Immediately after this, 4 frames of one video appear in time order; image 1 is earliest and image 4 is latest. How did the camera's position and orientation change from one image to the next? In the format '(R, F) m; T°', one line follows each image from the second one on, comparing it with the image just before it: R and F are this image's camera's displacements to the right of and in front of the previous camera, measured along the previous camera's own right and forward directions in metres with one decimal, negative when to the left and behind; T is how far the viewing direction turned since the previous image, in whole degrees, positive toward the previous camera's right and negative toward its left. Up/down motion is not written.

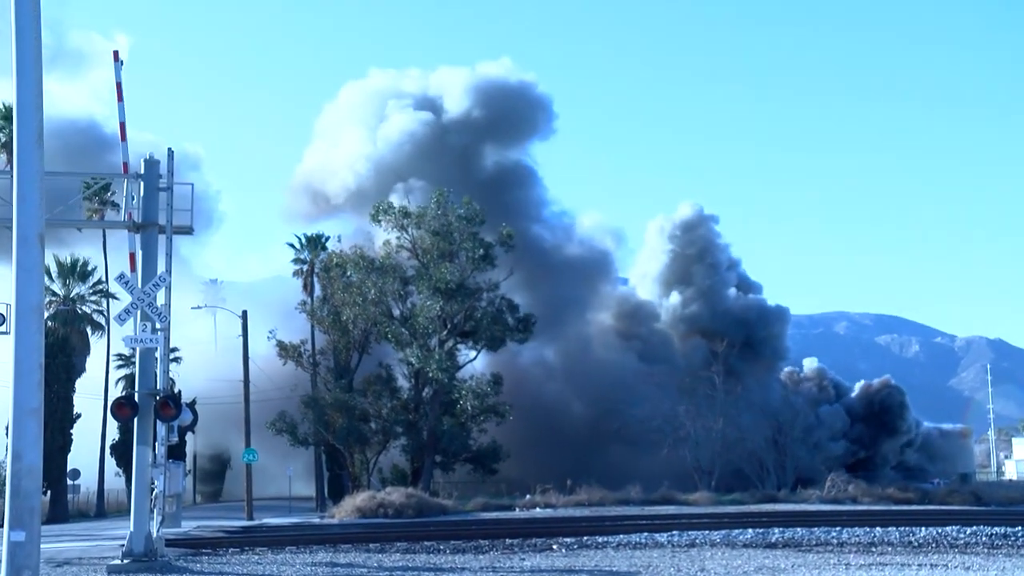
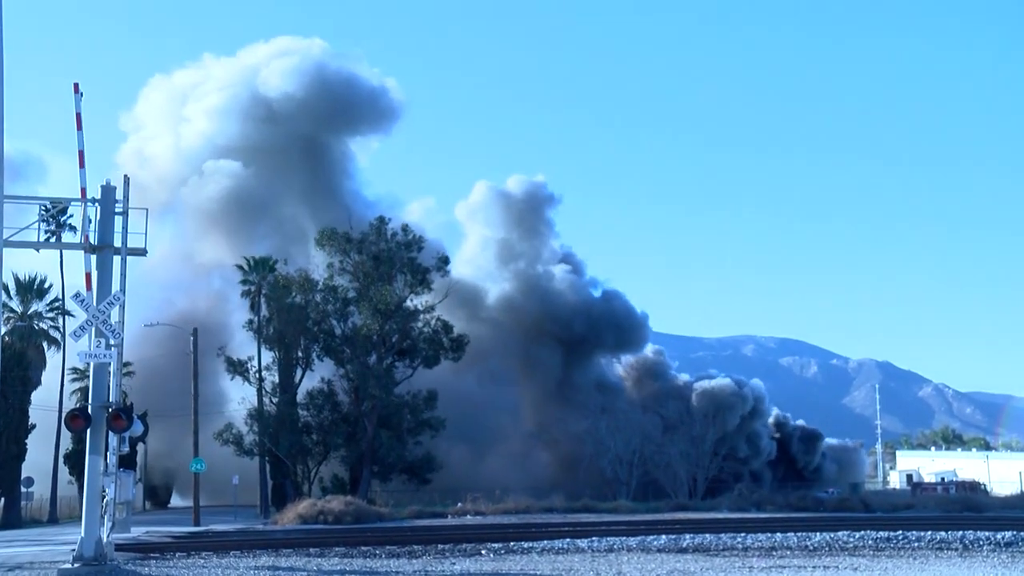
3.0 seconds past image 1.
(+0.2, -2.2) m; +3°
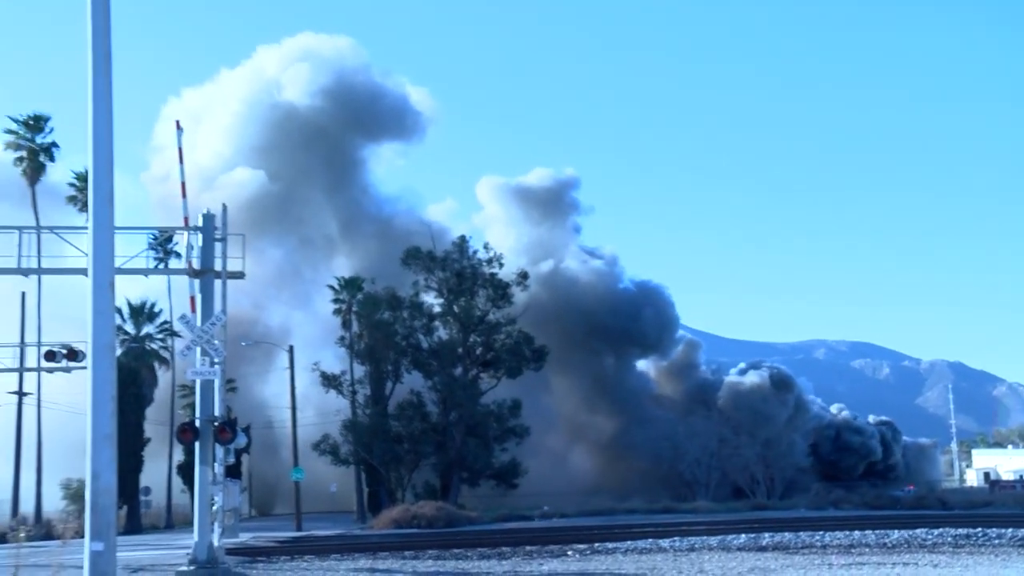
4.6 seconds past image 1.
(+0.8, -1.2) m; -5°
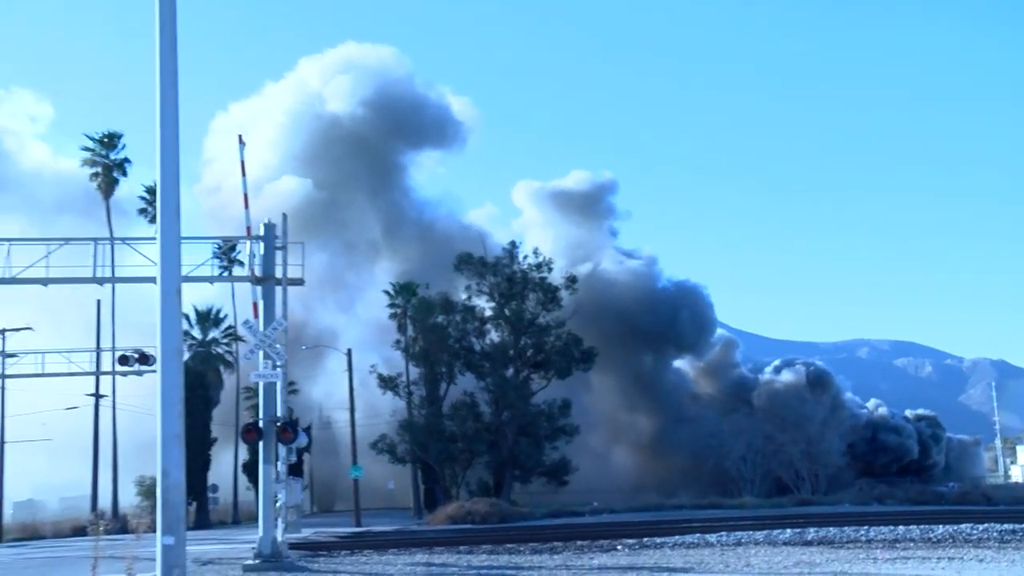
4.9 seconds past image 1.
(+0.2, -1.1) m; -3°
